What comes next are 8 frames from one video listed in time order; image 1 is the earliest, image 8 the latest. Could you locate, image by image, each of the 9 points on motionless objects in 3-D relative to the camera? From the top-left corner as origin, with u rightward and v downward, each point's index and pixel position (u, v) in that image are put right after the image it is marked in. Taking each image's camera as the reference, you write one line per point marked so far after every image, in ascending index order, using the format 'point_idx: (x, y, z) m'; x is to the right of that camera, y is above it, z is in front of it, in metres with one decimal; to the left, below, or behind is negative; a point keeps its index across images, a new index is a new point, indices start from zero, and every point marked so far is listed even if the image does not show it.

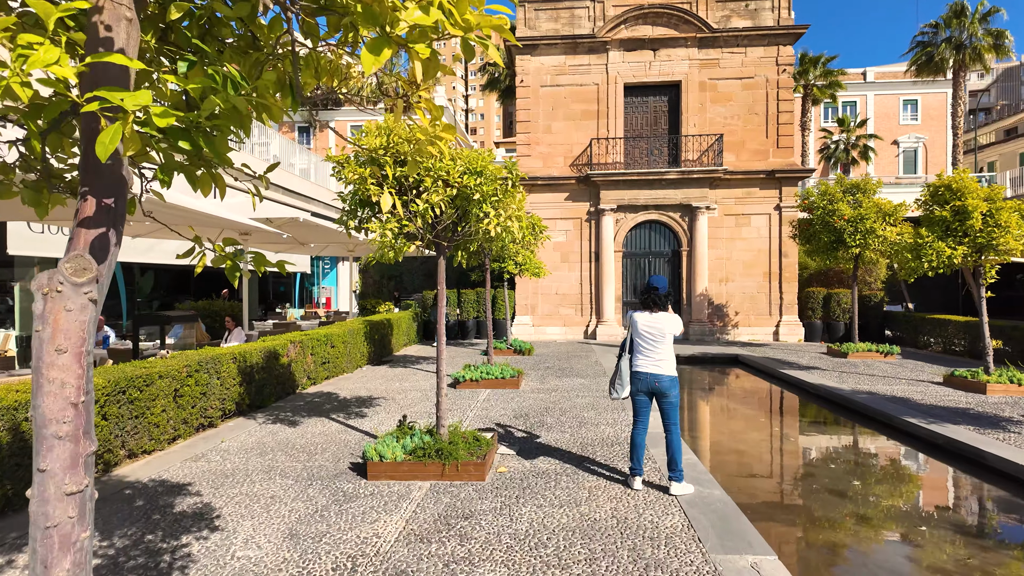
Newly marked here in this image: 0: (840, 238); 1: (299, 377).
0: (+6.8, +1.0, +12.2) m
1: (-3.1, -1.3, +8.6) m
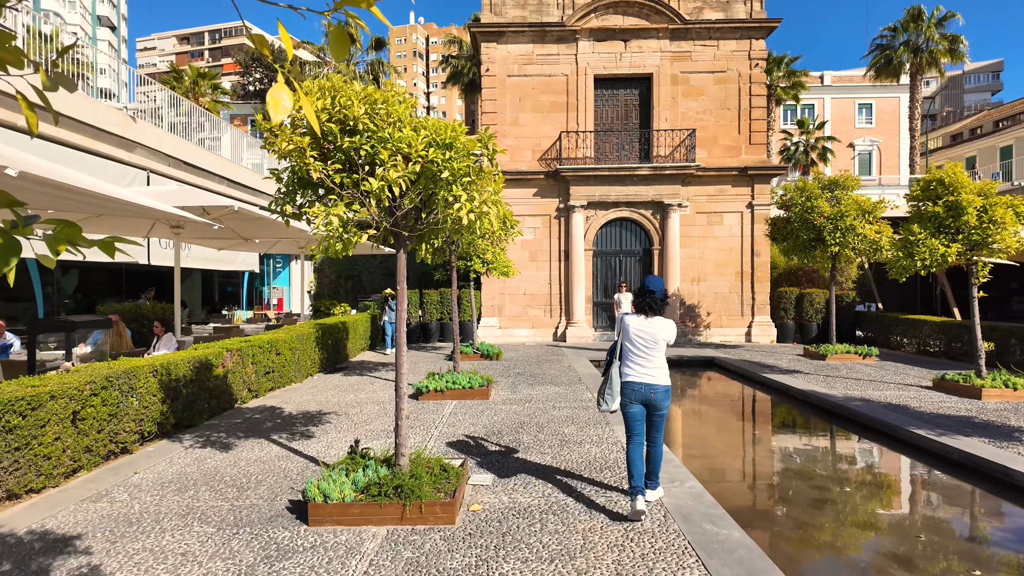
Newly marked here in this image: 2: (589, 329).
0: (+6.1, +1.0, +11.8) m
1: (-3.5, -1.3, +7.5) m
2: (+2.0, -1.1, +15.5) m
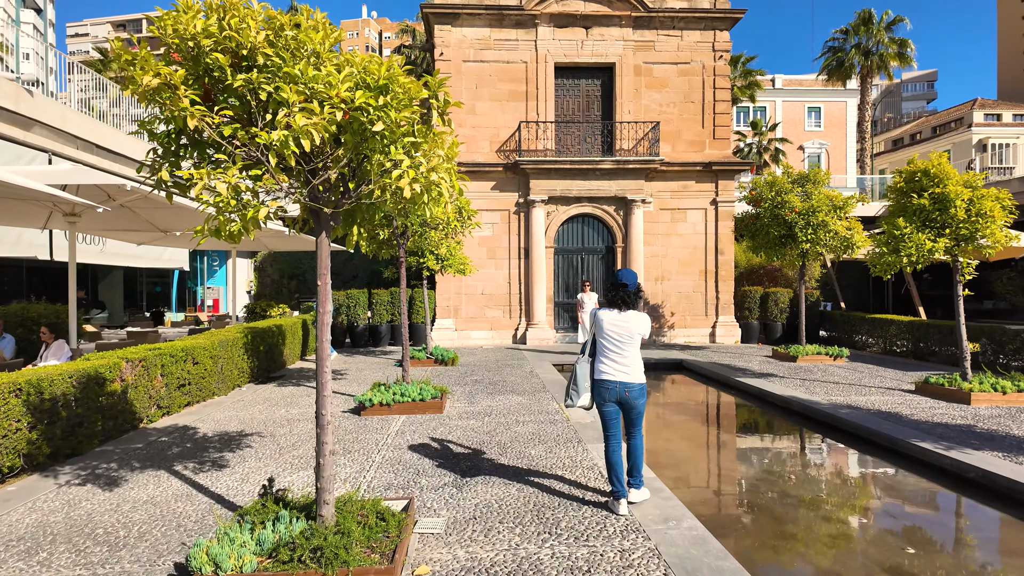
0: (+5.3, +1.1, +11.3) m
1: (-4.0, -1.3, +6.3) m
2: (+0.9, -1.1, +14.7) m
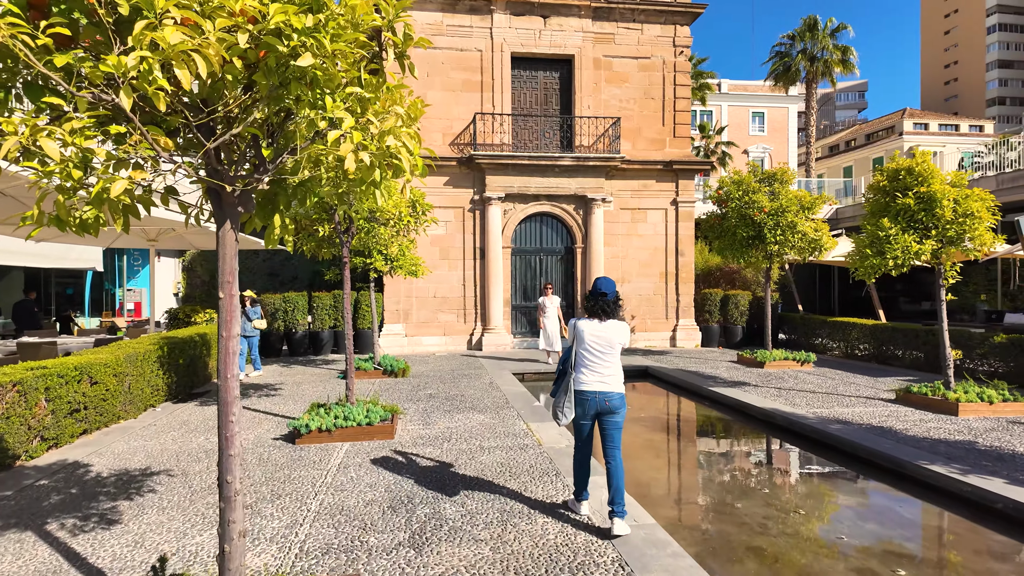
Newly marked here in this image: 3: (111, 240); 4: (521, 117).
0: (+4.5, +1.0, +10.9) m
1: (-4.3, -1.3, +5.1) m
2: (-0.1, -1.1, +13.9) m
3: (-7.6, +0.9, +11.3) m
4: (+0.2, +4.2, +14.4) m
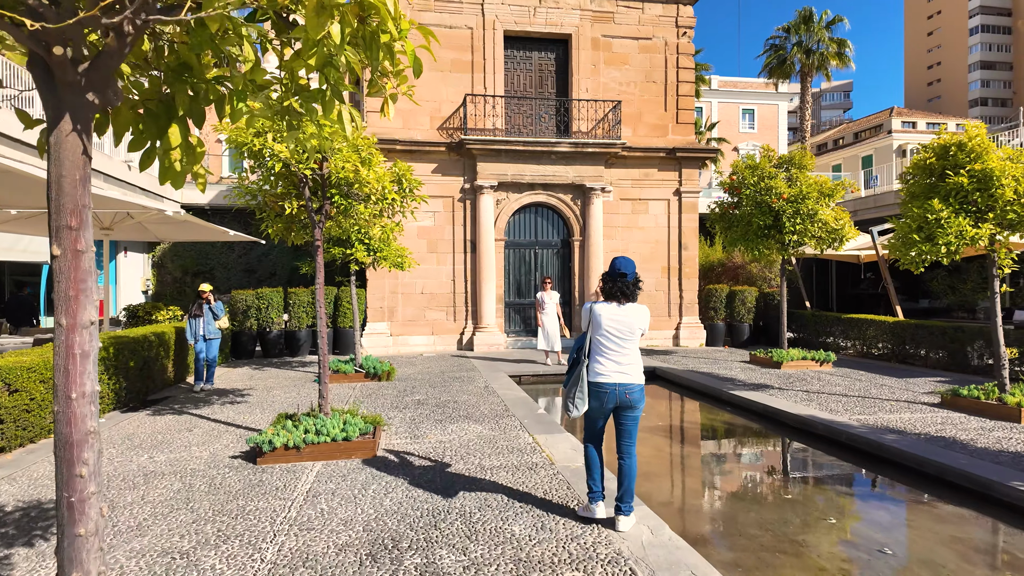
0: (+4.4, +1.1, +10.0) m
1: (-4.2, -1.2, +4.1) m
2: (-0.3, -1.0, +12.9) m
3: (-7.7, +1.0, +10.1) m
4: (+0.1, +4.3, +13.4) m
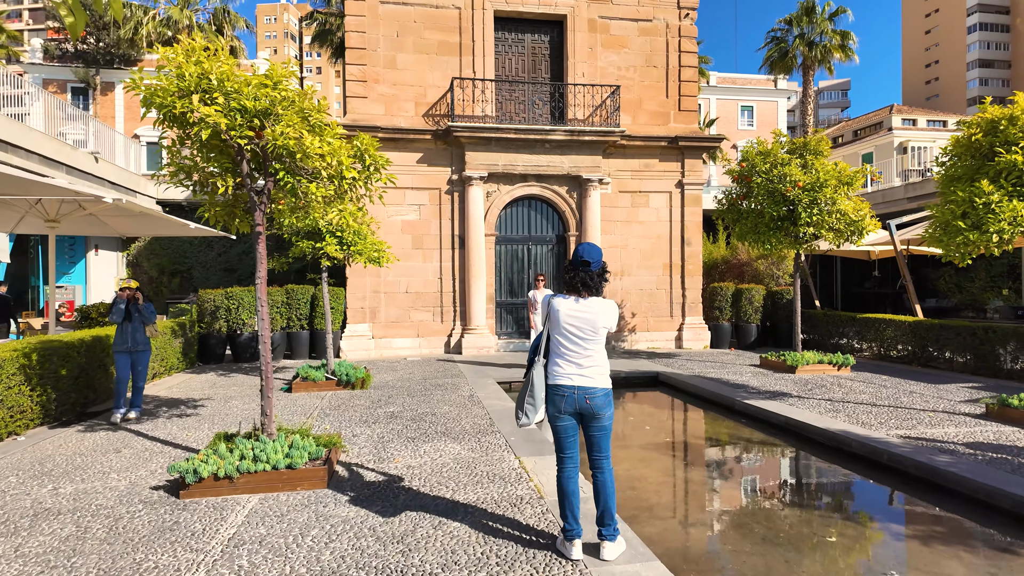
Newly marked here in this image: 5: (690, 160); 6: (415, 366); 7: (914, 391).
0: (+4.3, +1.2, +9.2) m
1: (-4.4, -1.2, +3.2) m
2: (-0.4, -1.0, +12.0) m
3: (-7.9, +1.0, +9.2) m
4: (-0.1, +4.3, +12.5) m
5: (+3.9, +2.8, +13.0) m
6: (-1.7, -1.3, +10.1) m
7: (+5.1, -1.3, +7.6) m
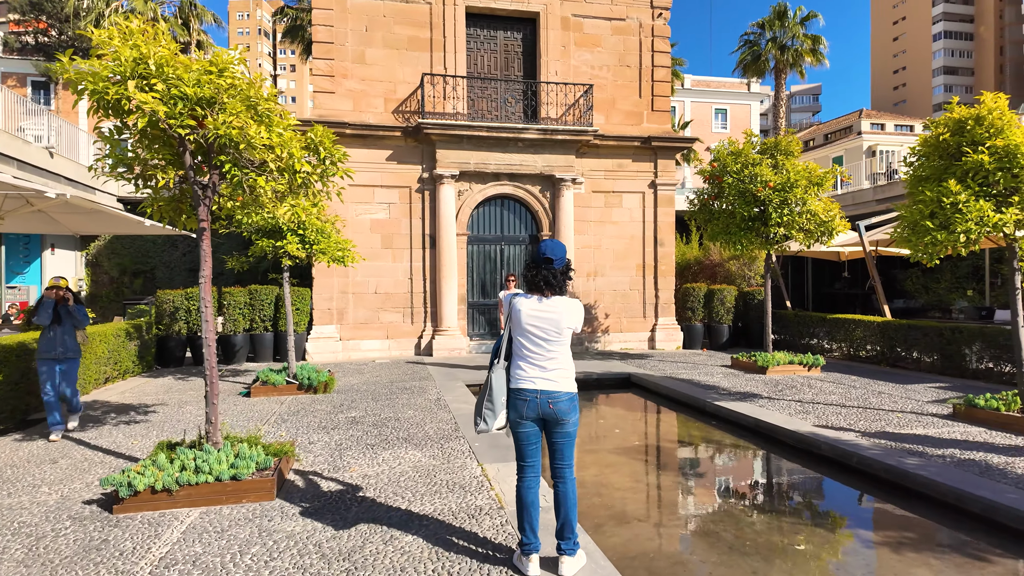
0: (+3.8, +1.1, +9.1) m
1: (-4.6, -1.2, +2.8) m
2: (-1.0, -1.0, +11.8) m
3: (-8.3, +1.0, +8.7) m
4: (-0.7, +4.3, +12.3) m
5: (+3.3, +2.8, +13.0) m
6: (-2.1, -1.3, +9.9) m
7: (+4.7, -1.3, +7.6) m
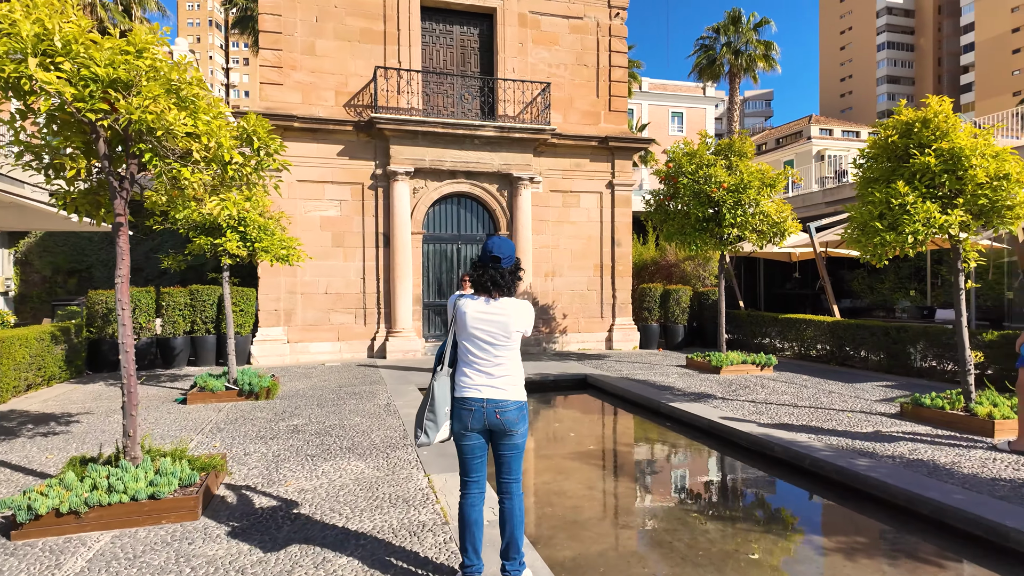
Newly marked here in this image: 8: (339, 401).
0: (+3.1, +1.1, +9.2) m
1: (-4.8, -1.2, +2.3) m
2: (-1.9, -1.0, +11.5) m
3: (-9.0, +1.0, +7.9) m
4: (-1.6, +4.3, +12.1) m
5: (+2.4, +2.8, +13.0) m
6: (-2.9, -1.3, +9.5) m
7: (+4.1, -1.3, +7.7) m
8: (-2.1, -1.3, +7.2) m
